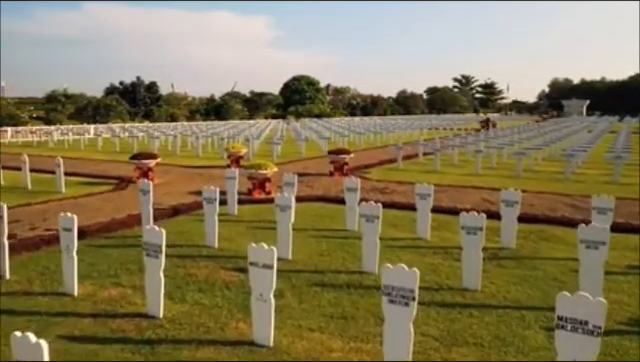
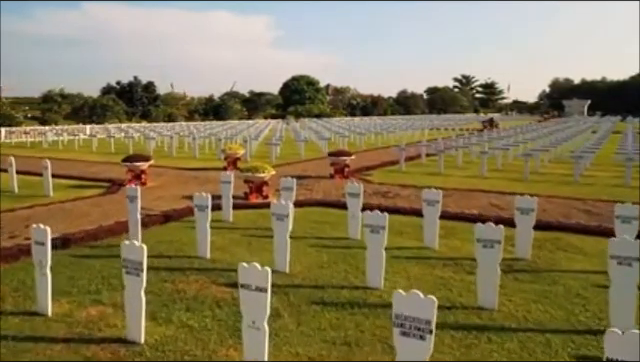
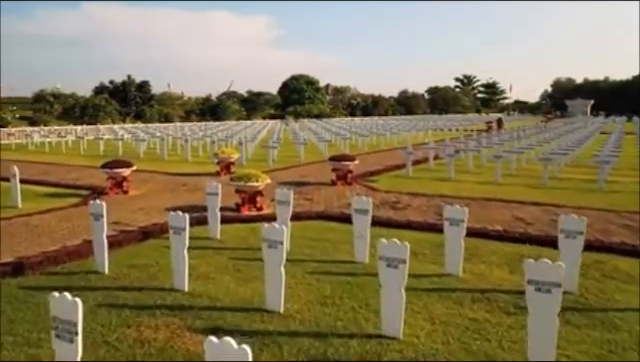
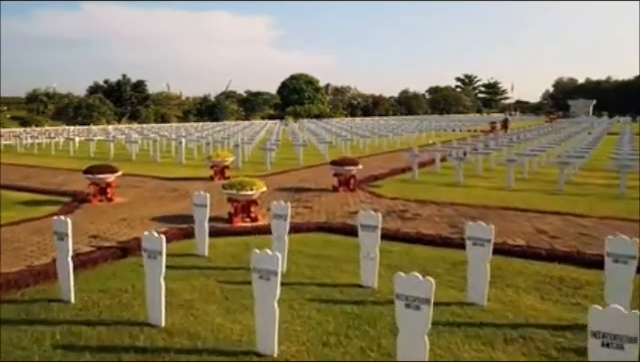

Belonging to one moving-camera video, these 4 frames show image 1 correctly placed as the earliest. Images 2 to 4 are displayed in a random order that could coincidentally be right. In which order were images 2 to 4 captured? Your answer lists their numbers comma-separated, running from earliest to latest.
2, 3, 4
